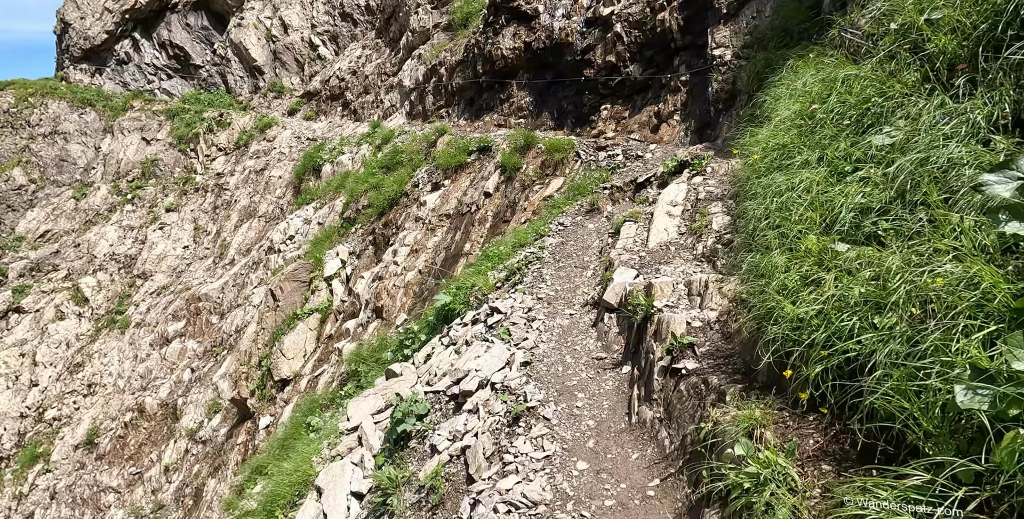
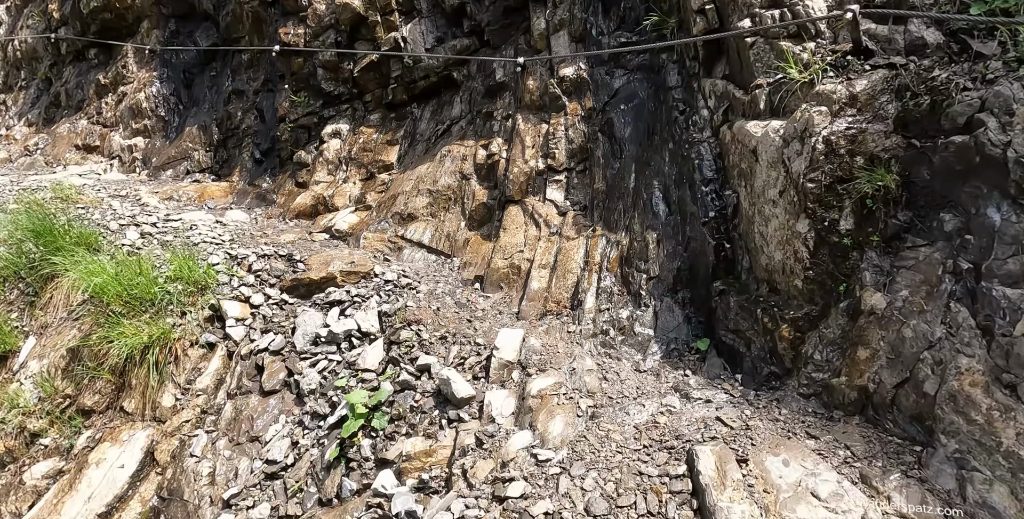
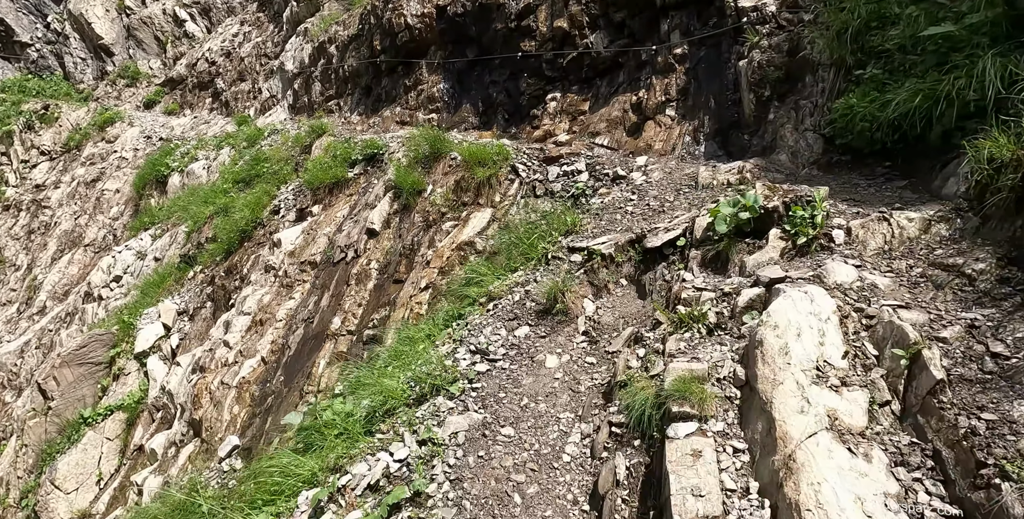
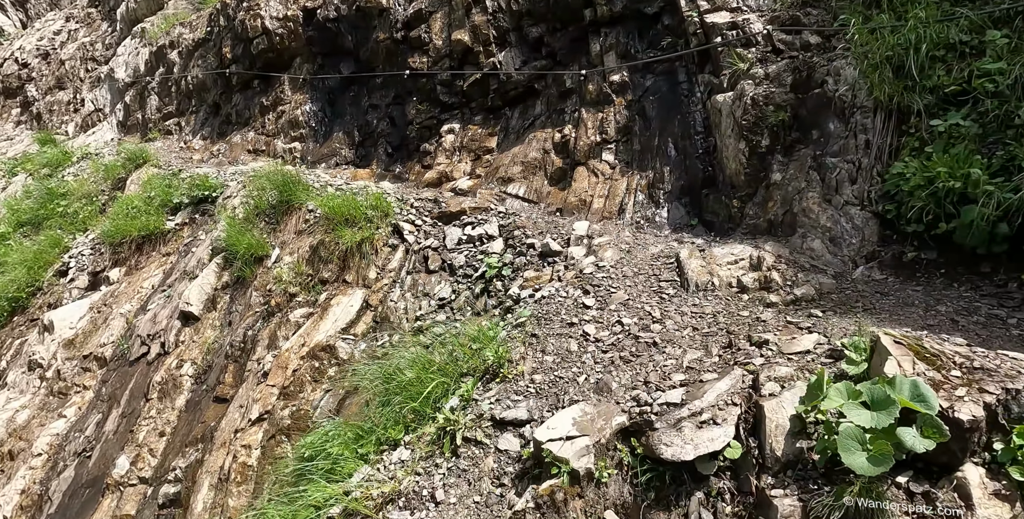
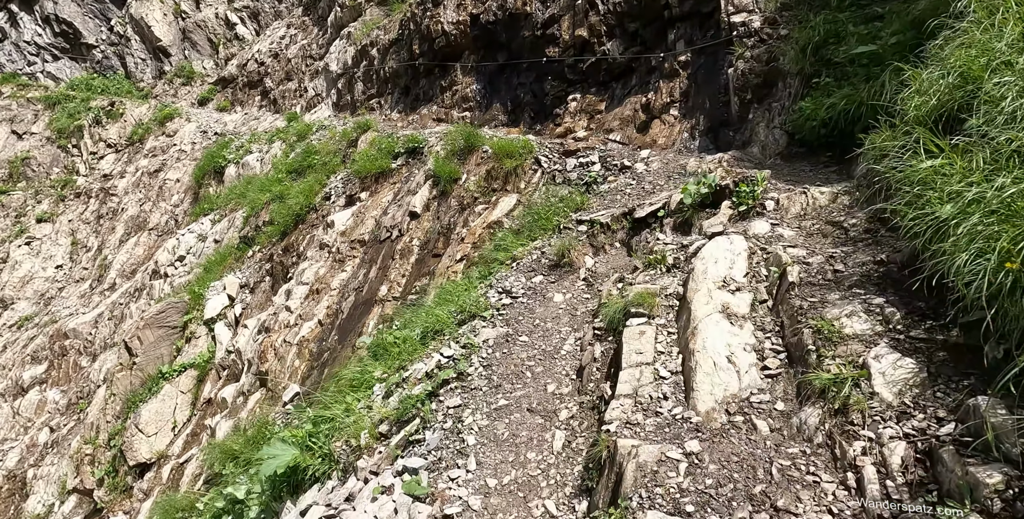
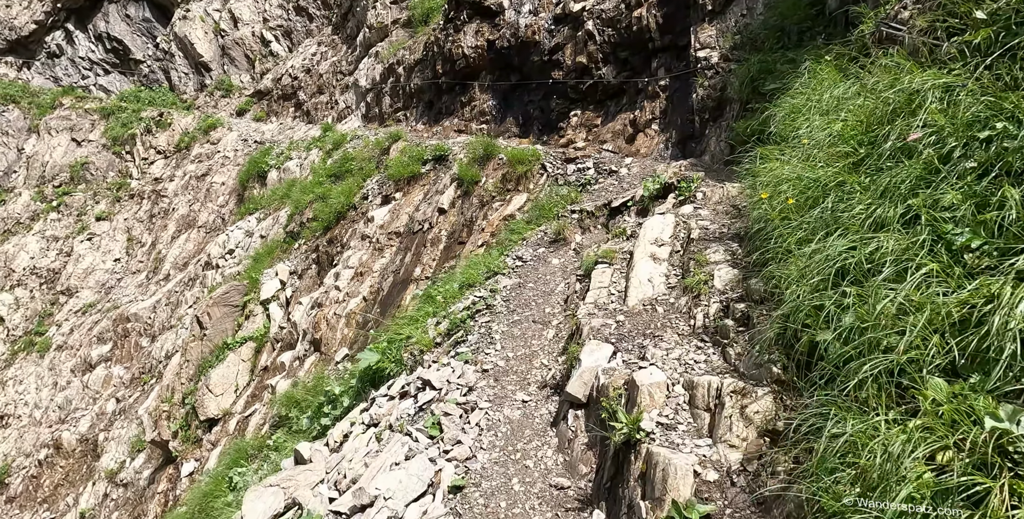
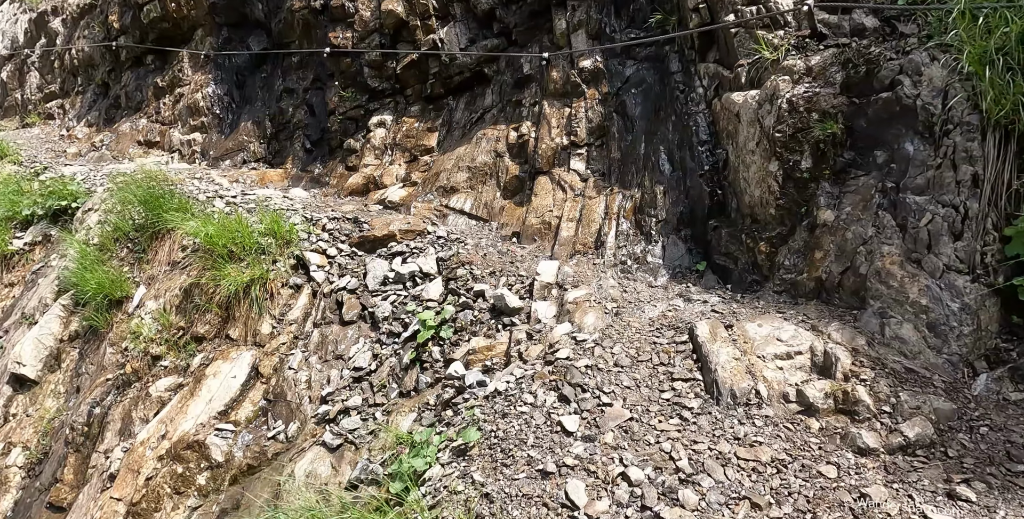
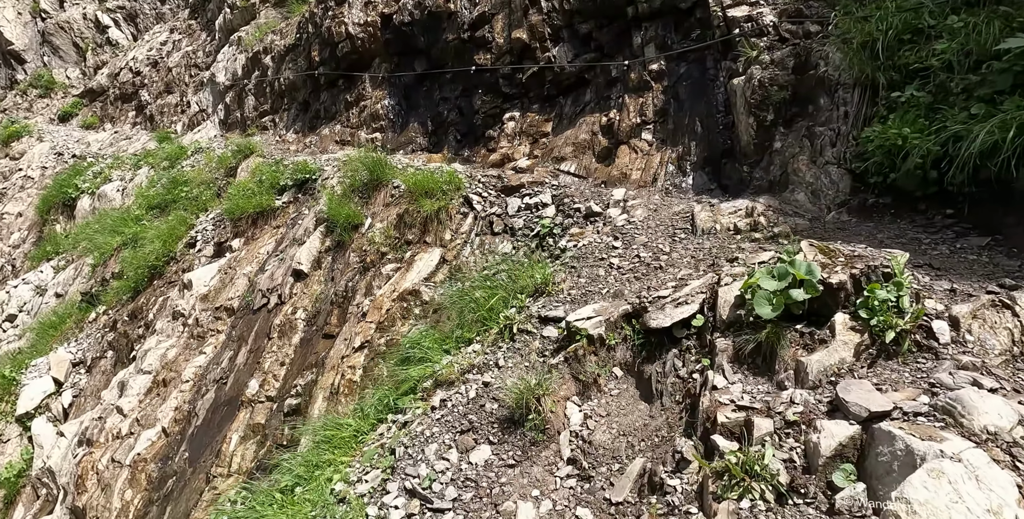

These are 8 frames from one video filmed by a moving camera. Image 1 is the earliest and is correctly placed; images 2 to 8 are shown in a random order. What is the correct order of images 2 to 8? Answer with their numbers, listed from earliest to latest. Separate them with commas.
6, 5, 3, 8, 4, 7, 2
